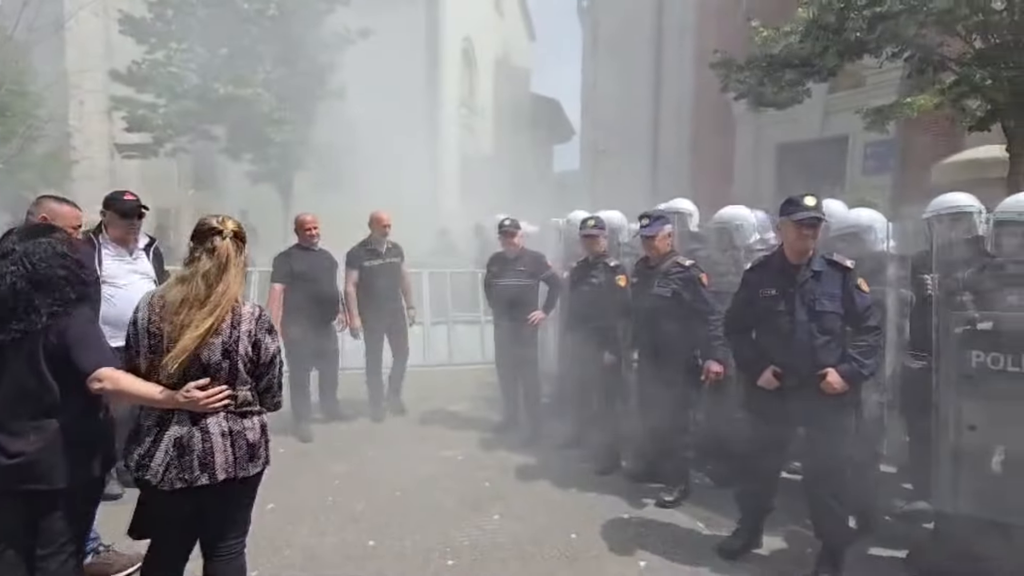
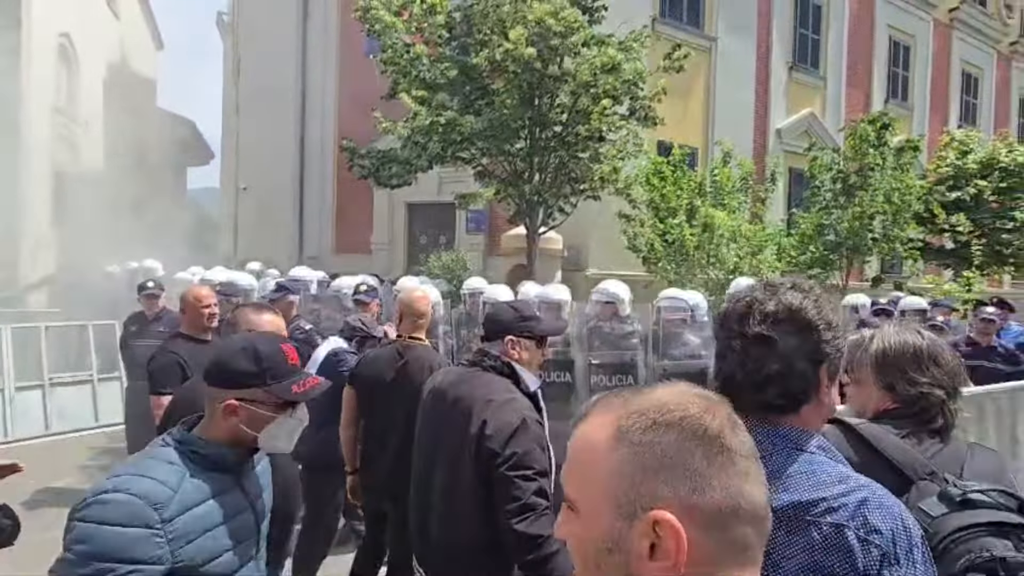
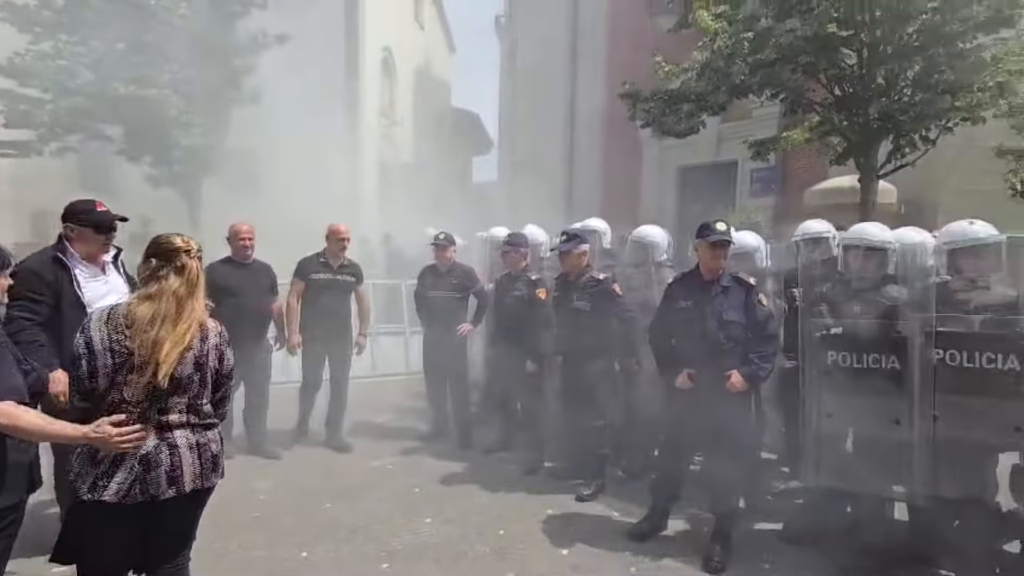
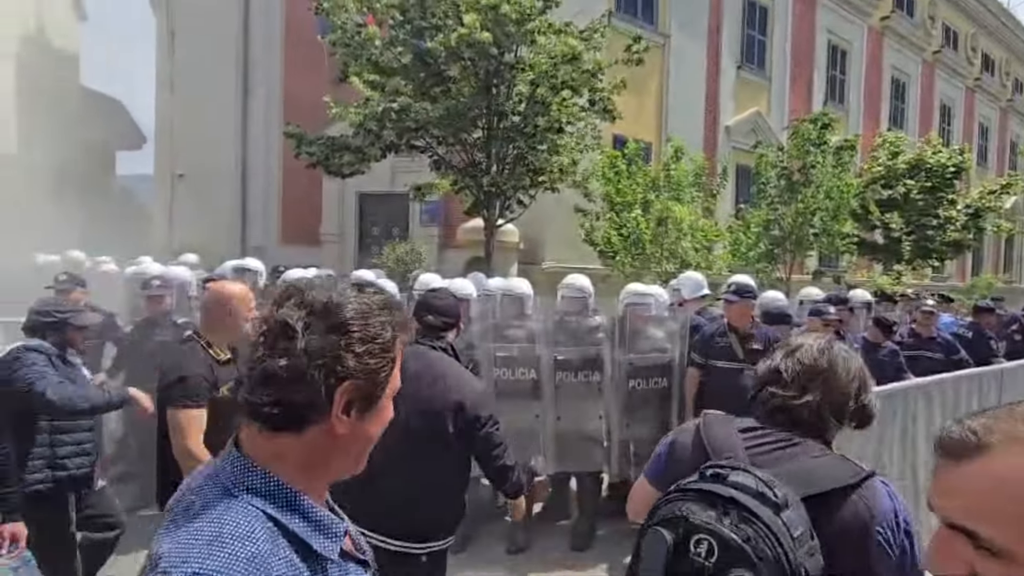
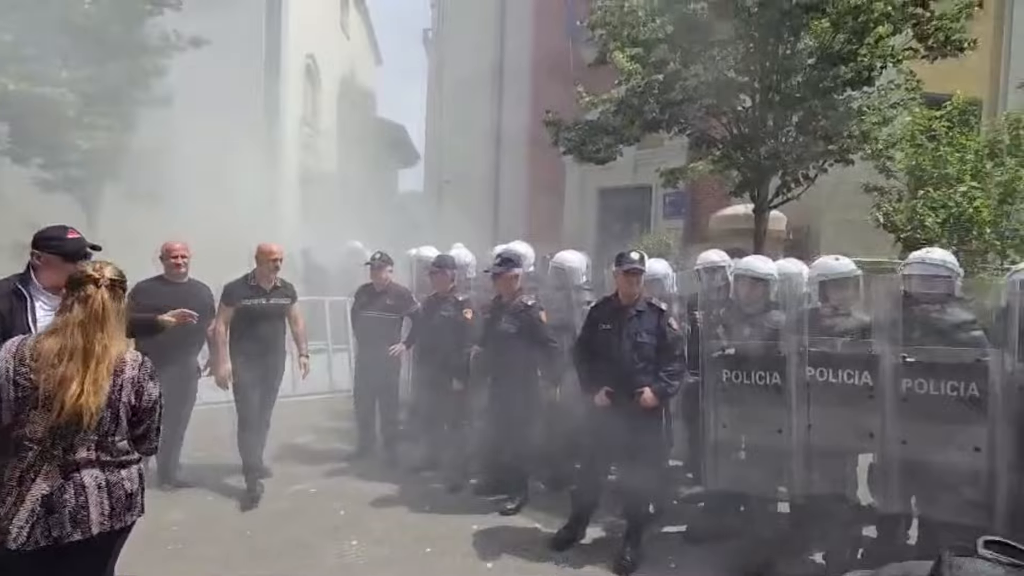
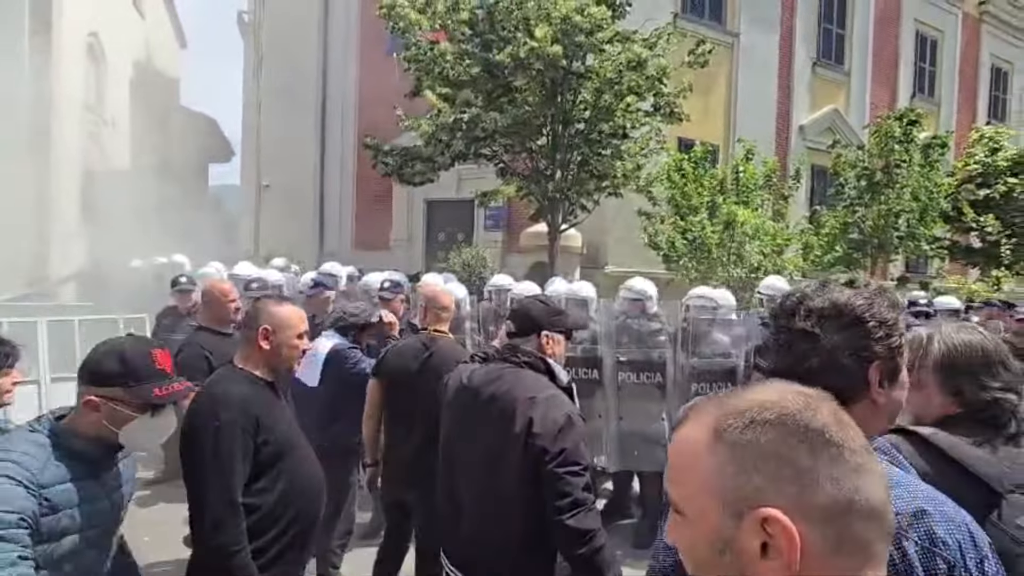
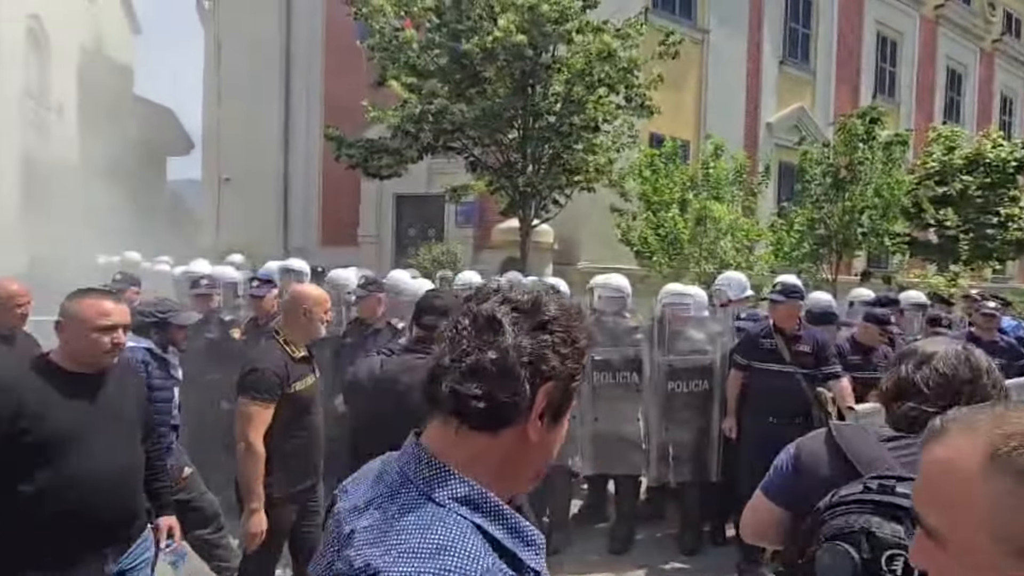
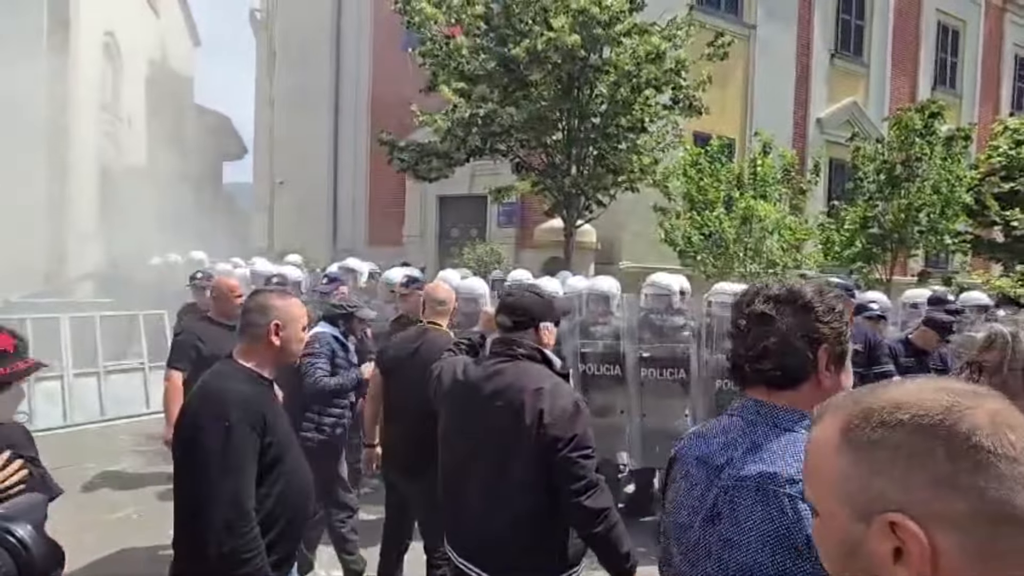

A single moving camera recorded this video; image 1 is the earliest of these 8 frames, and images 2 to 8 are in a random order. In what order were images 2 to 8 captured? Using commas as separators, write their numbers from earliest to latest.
3, 5, 4, 7, 8, 6, 2
